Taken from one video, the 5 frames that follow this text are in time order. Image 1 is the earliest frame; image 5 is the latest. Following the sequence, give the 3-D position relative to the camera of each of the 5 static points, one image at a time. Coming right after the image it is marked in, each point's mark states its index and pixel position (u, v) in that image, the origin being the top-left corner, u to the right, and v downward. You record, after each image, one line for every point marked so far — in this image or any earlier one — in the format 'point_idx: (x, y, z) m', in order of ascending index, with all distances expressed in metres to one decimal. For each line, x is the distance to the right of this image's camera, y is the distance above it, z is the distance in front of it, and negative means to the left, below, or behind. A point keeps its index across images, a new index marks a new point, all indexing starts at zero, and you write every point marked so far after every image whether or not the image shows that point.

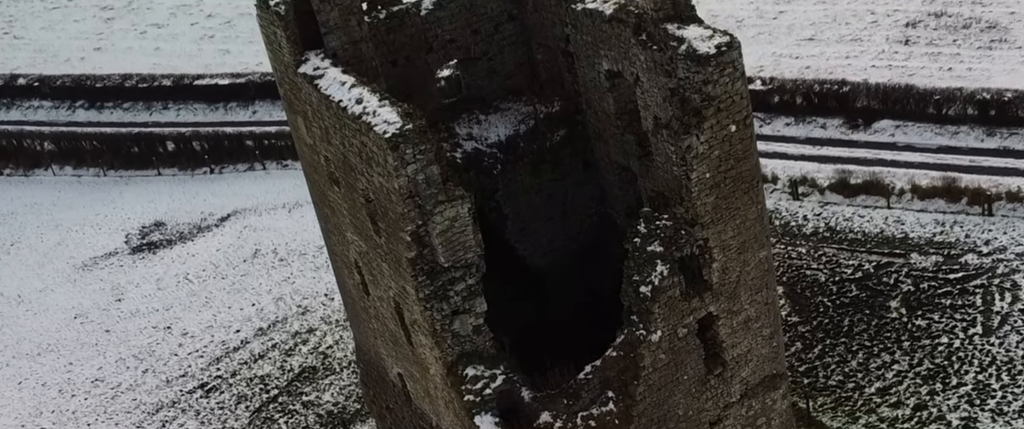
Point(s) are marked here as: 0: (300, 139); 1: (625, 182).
0: (-1.7, +0.6, +8.4) m
1: (+0.9, +0.3, +8.5) m
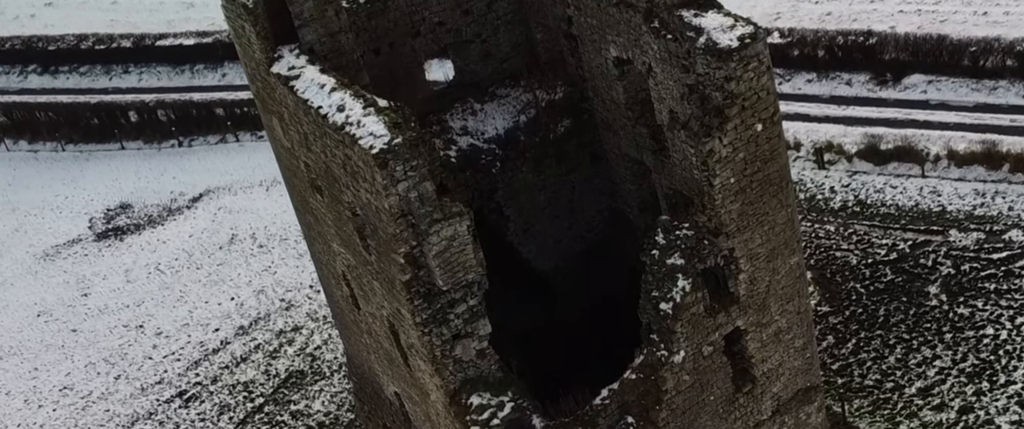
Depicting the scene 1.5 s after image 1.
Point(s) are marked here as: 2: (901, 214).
0: (-1.7, +0.5, +7.4) m
1: (+0.9, +0.3, +7.5) m
2: (+3.8, 0.0, +9.9) m
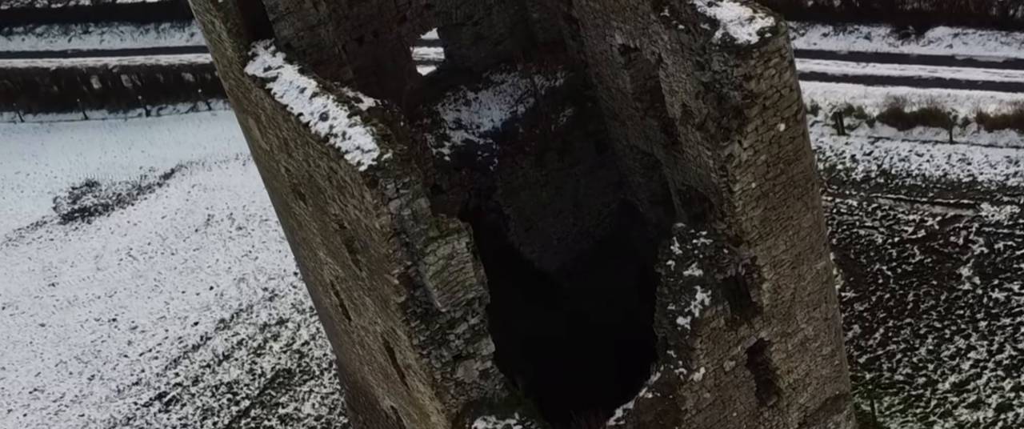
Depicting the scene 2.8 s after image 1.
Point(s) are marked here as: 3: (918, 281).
0: (-1.7, +0.5, +6.6) m
1: (+0.9, +0.3, +6.8) m
2: (+3.8, +0.3, +9.3) m
3: (+3.3, -0.5, +8.3) m
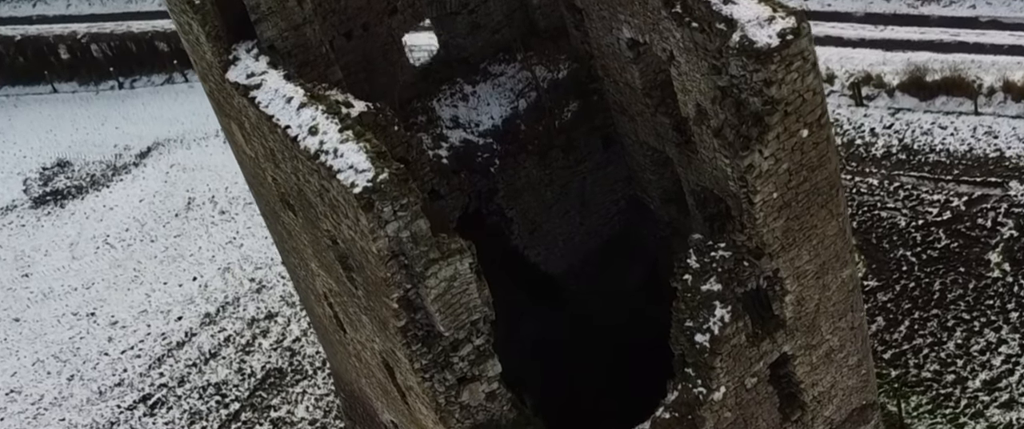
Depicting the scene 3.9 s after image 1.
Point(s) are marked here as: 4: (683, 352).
0: (-1.6, +0.4, +6.0) m
1: (+0.9, +0.3, +6.3) m
2: (+3.8, +0.5, +8.8) m
3: (+3.3, -0.4, +7.8) m
4: (+1.0, -0.8, +5.8) m
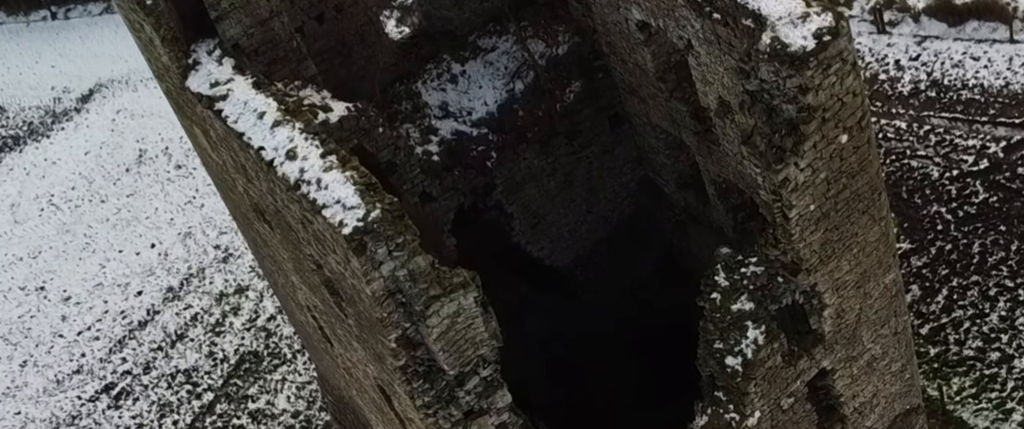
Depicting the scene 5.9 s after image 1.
0: (-1.6, +0.3, +5.1) m
1: (+1.0, +0.3, +5.5) m
2: (+3.7, +1.0, +8.0) m
3: (+3.3, 0.0, +7.2) m
4: (+1.0, -0.8, +5.1) m
